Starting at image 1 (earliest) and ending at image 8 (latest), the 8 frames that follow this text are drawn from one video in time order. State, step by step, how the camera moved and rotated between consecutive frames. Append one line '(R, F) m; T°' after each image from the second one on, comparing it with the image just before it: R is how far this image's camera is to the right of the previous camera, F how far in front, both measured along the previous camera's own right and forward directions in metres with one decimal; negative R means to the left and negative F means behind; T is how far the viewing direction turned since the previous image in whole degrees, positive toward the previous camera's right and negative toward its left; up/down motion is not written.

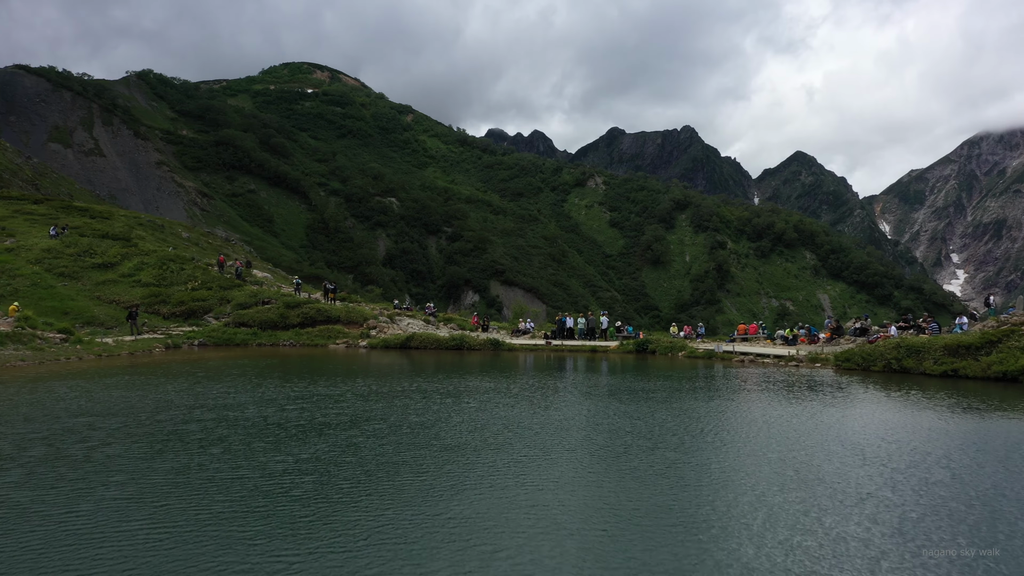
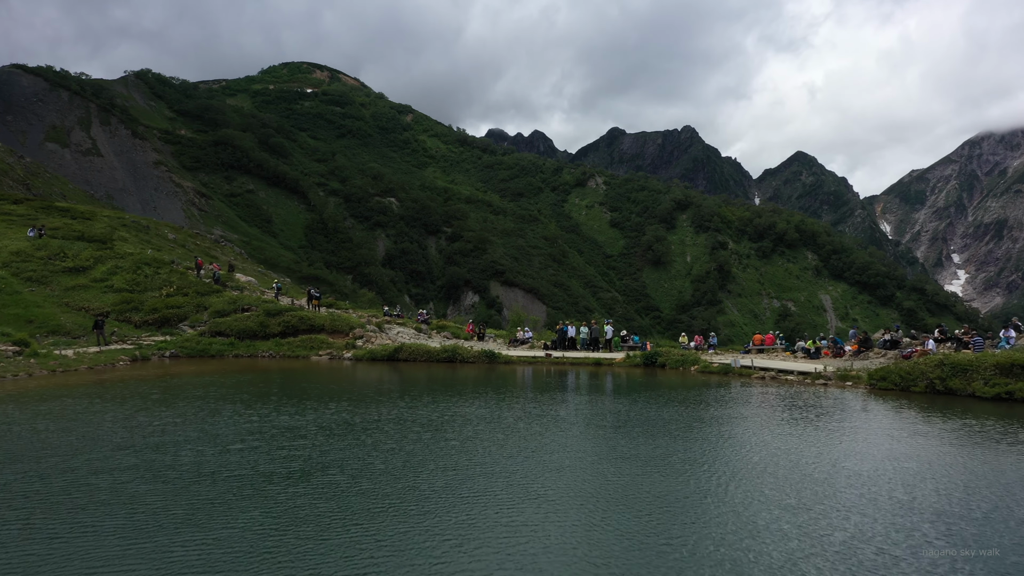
(+0.1, +1.2) m; 0°
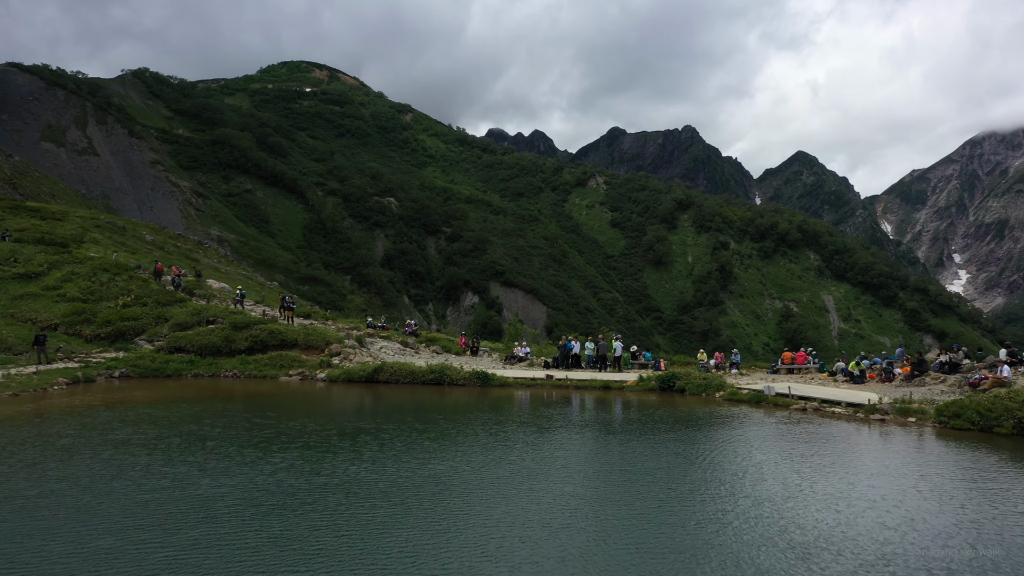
(+0.1, +1.7) m; 0°
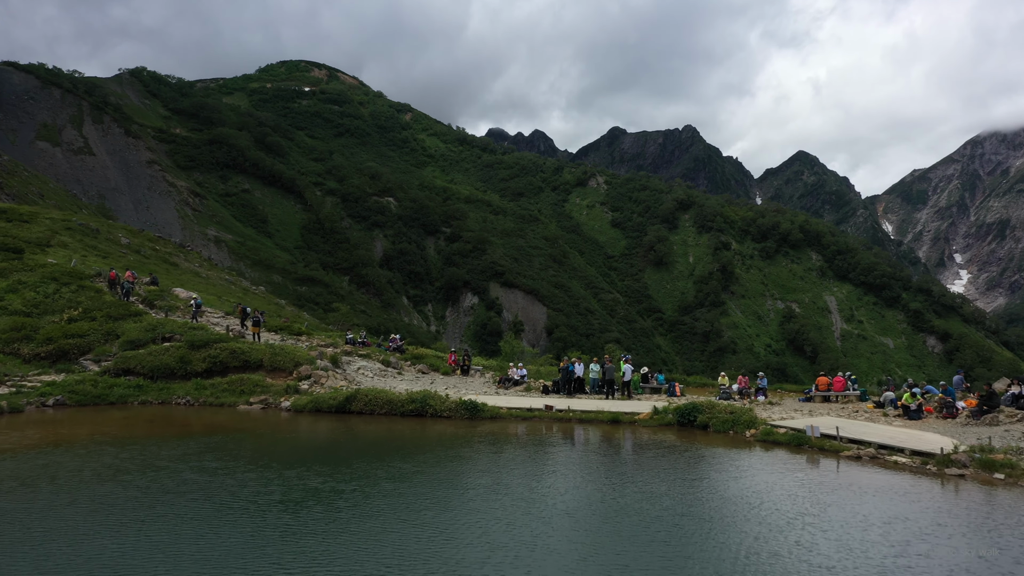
(+0.1, +1.6) m; 0°
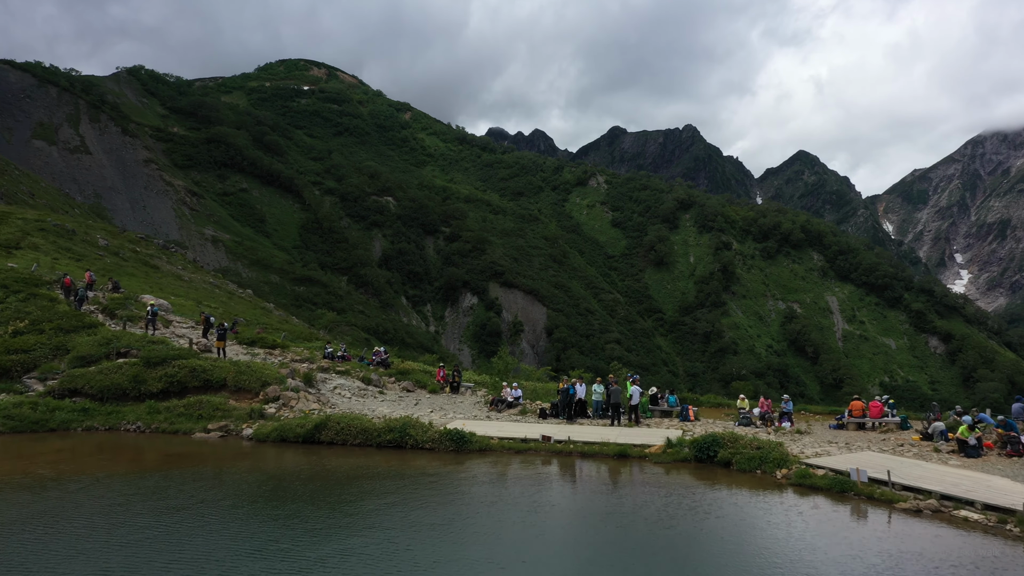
(+0.1, +1.3) m; 0°
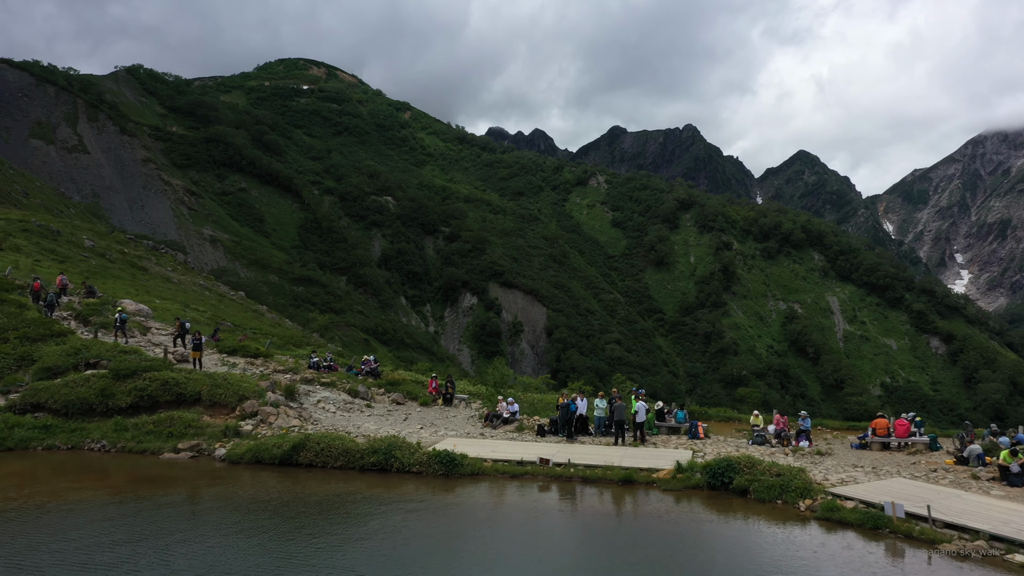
(+0.1, +0.7) m; 0°
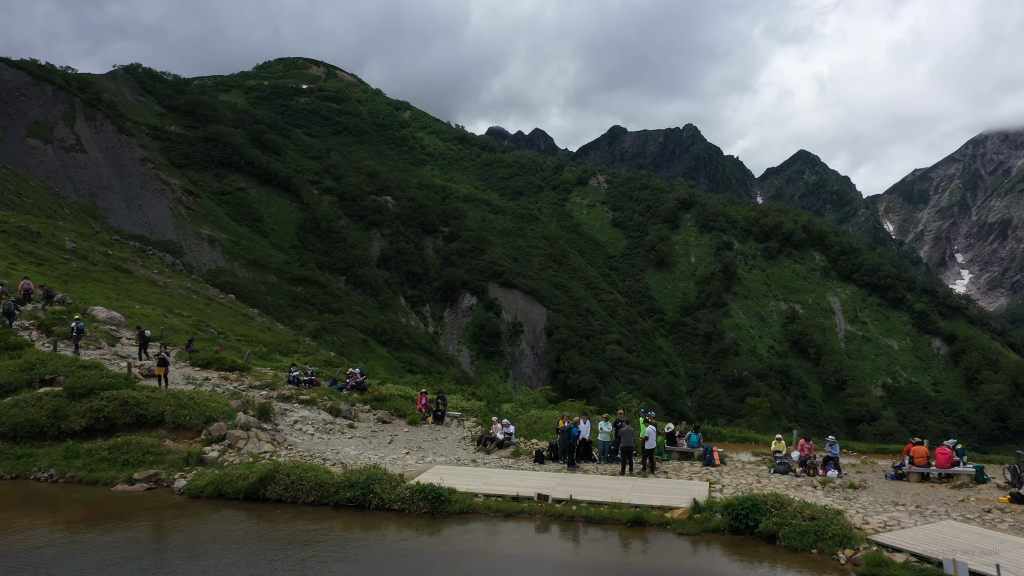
(+0.1, +0.9) m; 0°
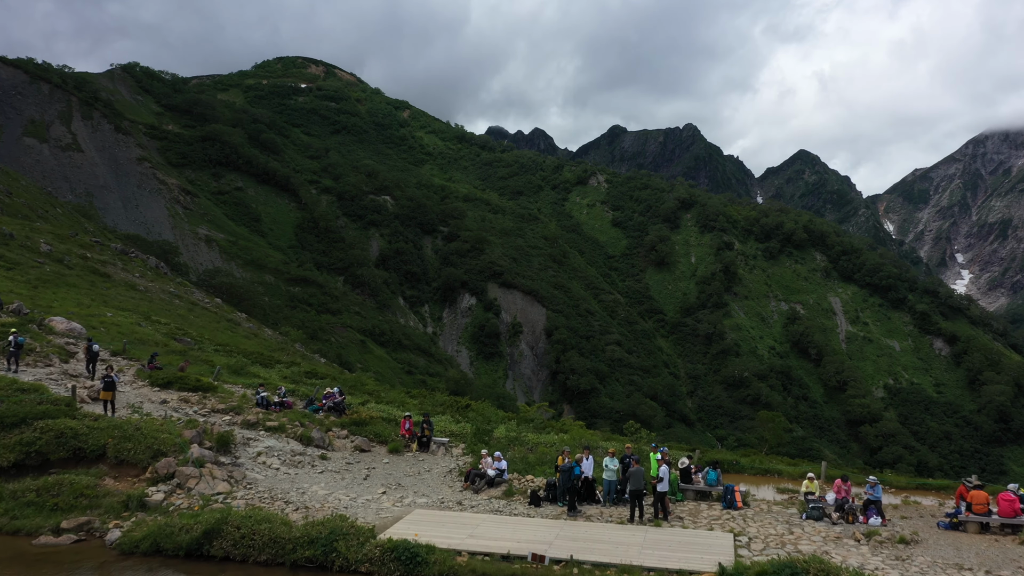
(+0.1, +1.1) m; 0°
